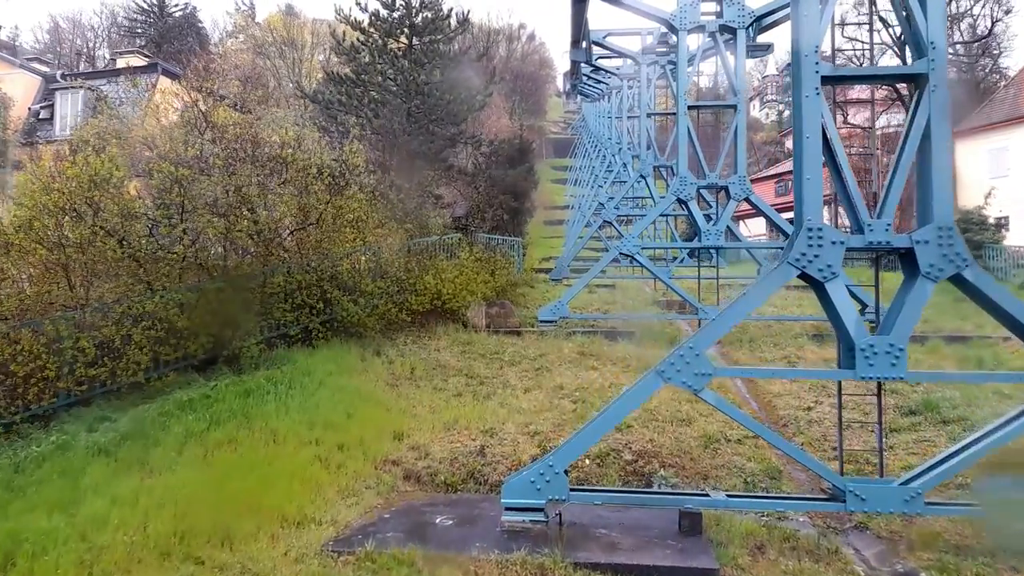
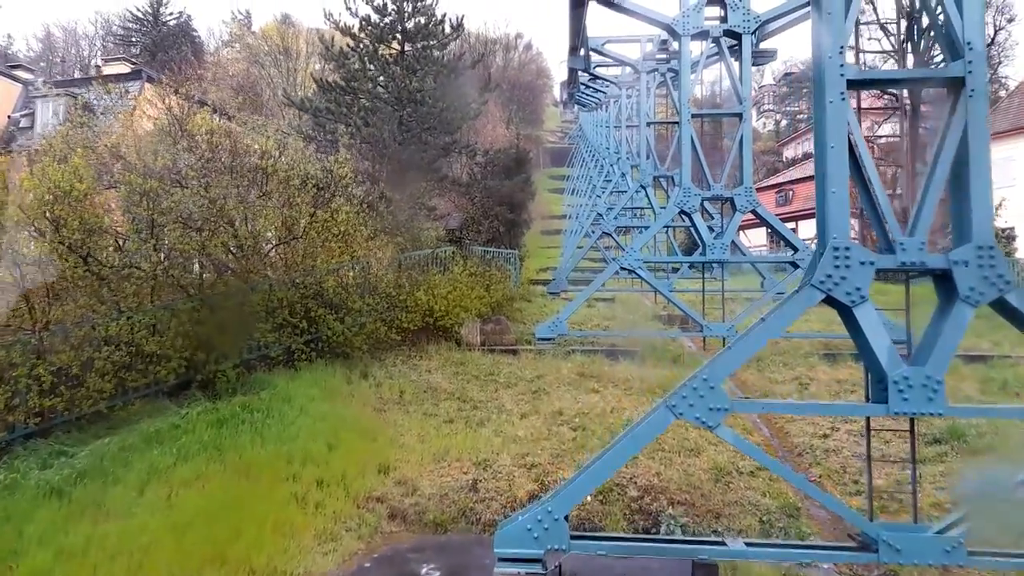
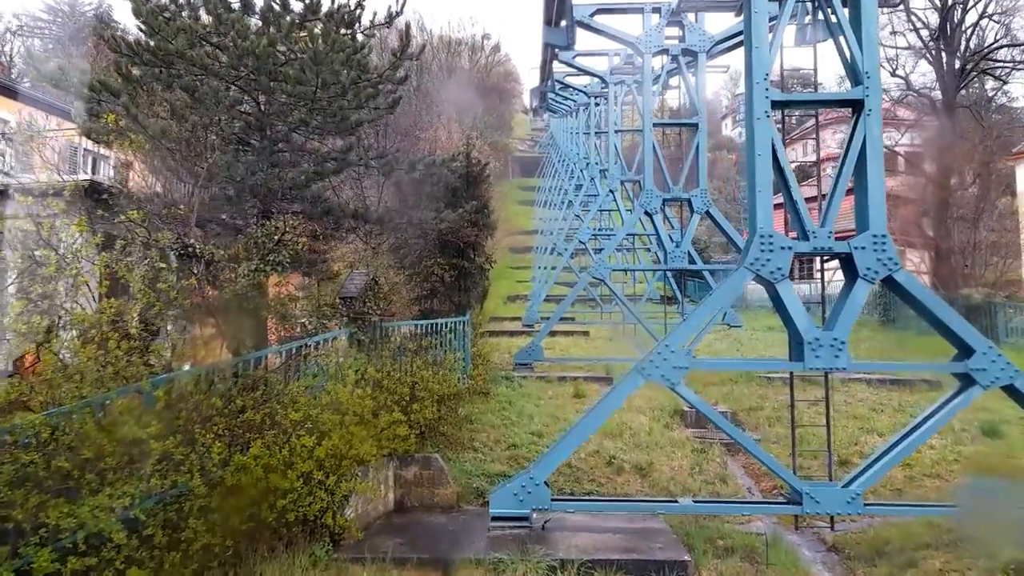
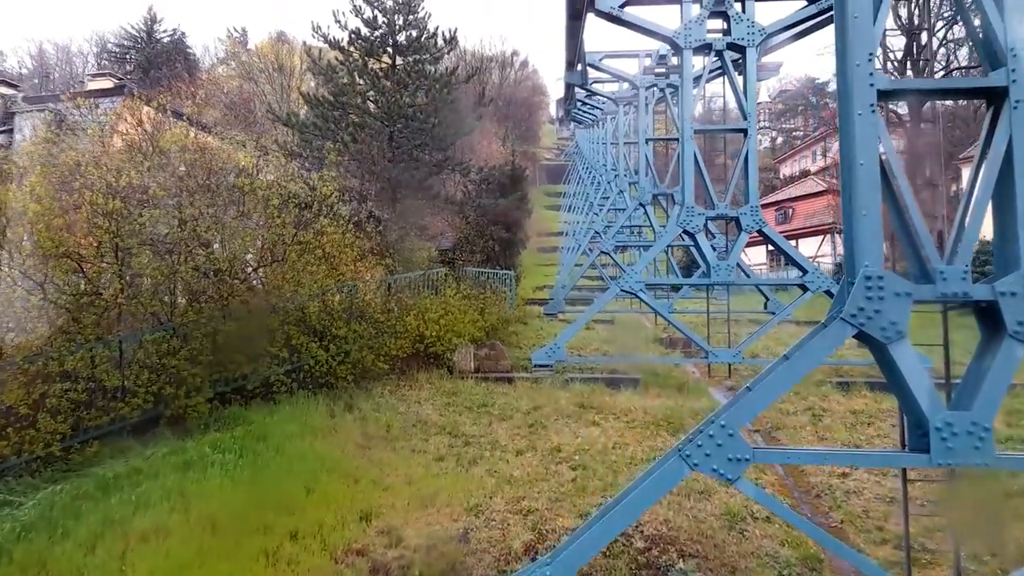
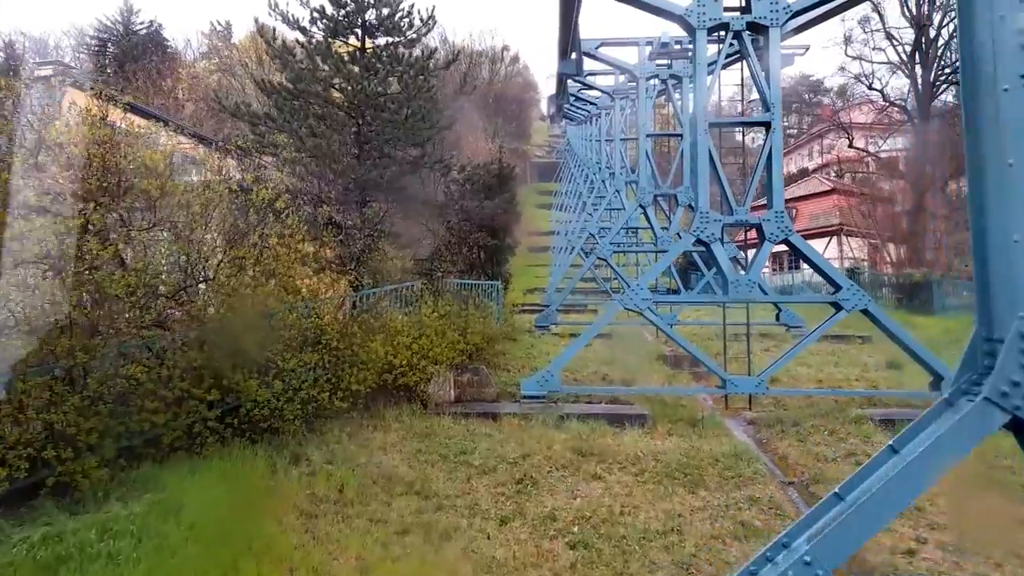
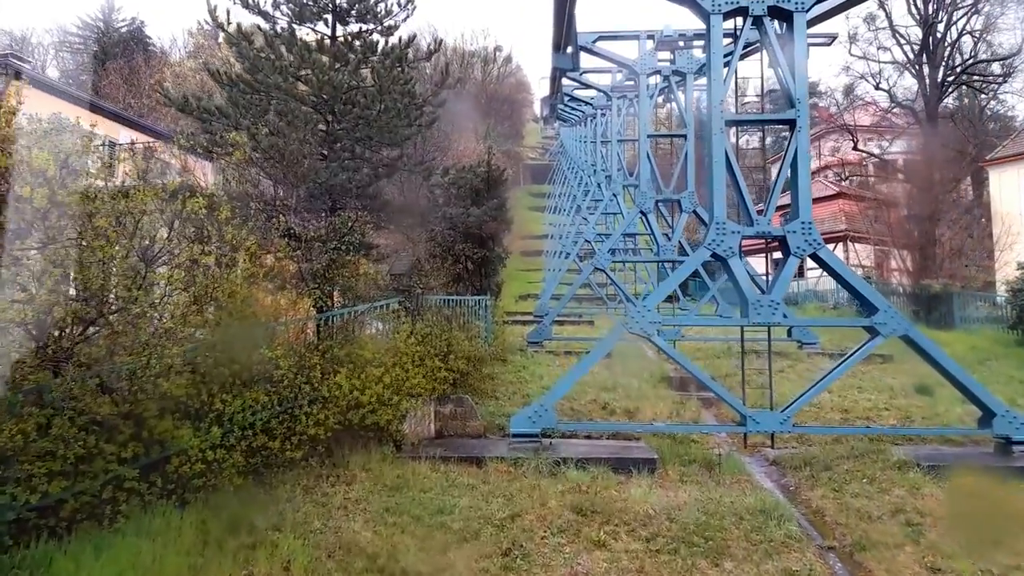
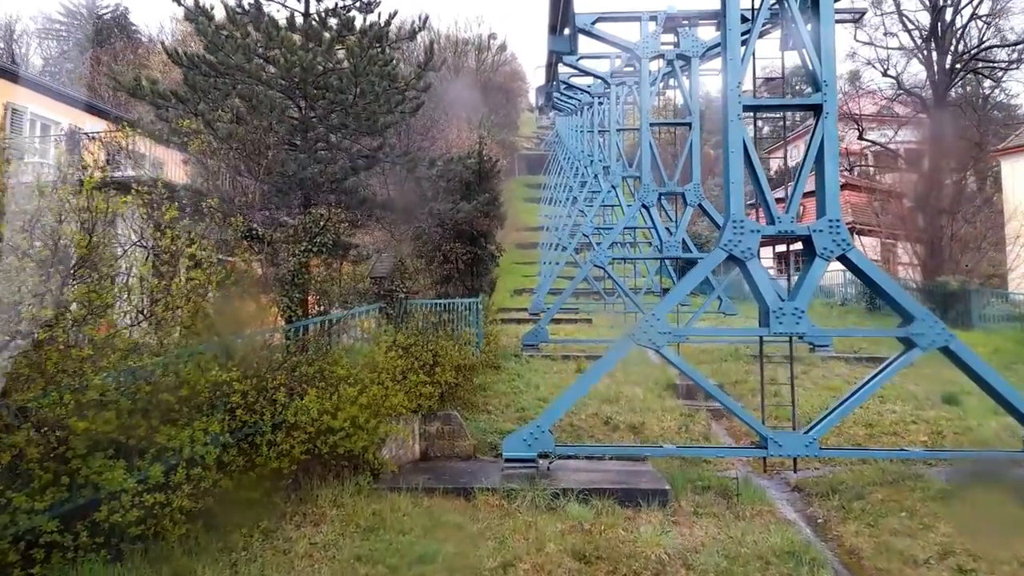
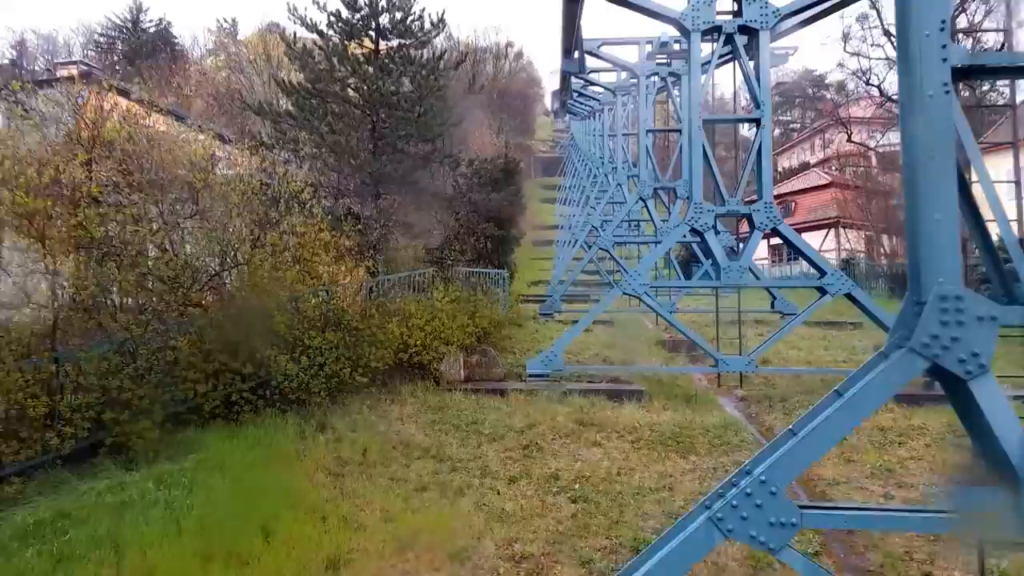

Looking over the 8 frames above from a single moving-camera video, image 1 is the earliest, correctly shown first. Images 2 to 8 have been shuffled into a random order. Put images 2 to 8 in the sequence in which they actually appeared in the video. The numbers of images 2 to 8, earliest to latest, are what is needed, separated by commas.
2, 4, 8, 5, 6, 7, 3
